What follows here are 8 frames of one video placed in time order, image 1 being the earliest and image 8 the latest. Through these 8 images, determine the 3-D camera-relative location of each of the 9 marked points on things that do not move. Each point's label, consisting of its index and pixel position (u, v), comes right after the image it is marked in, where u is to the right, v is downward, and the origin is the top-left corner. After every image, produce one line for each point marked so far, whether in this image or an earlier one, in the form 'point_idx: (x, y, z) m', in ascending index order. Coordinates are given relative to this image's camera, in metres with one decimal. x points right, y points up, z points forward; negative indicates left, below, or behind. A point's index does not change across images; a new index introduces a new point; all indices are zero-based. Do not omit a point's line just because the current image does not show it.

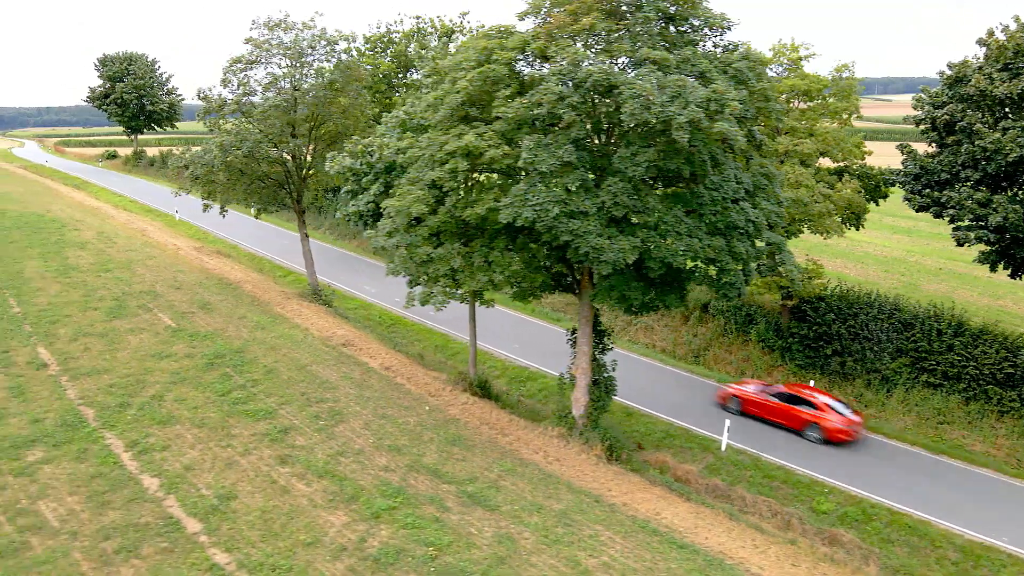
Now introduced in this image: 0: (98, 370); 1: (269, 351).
0: (-6.9, -1.4, +14.5) m
1: (-4.4, -1.2, +16.0) m
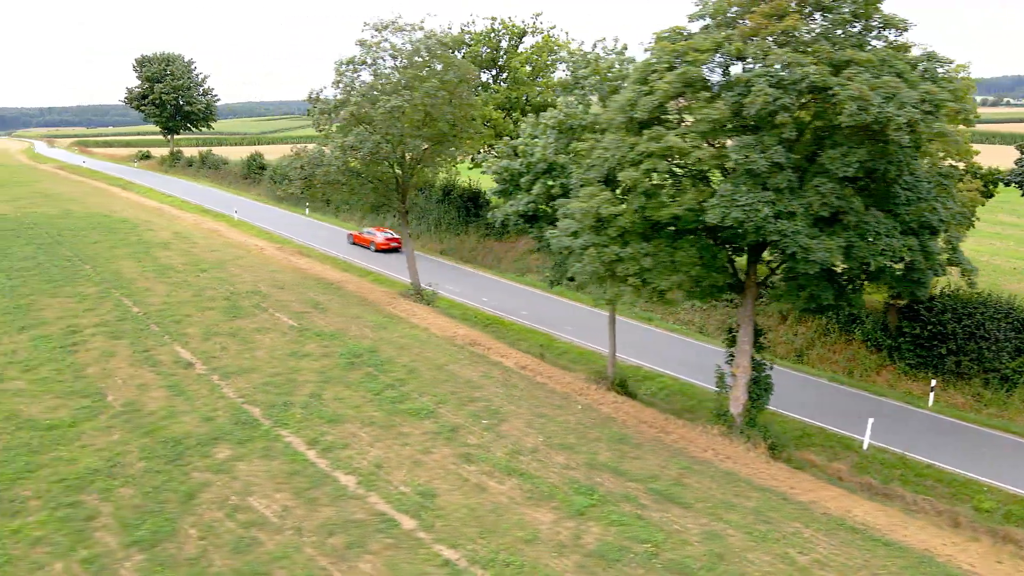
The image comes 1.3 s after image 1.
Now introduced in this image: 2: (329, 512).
0: (-4.5, -1.4, +14.7) m
1: (-2.0, -1.2, +16.1) m
2: (-2.1, -2.6, +9.9) m
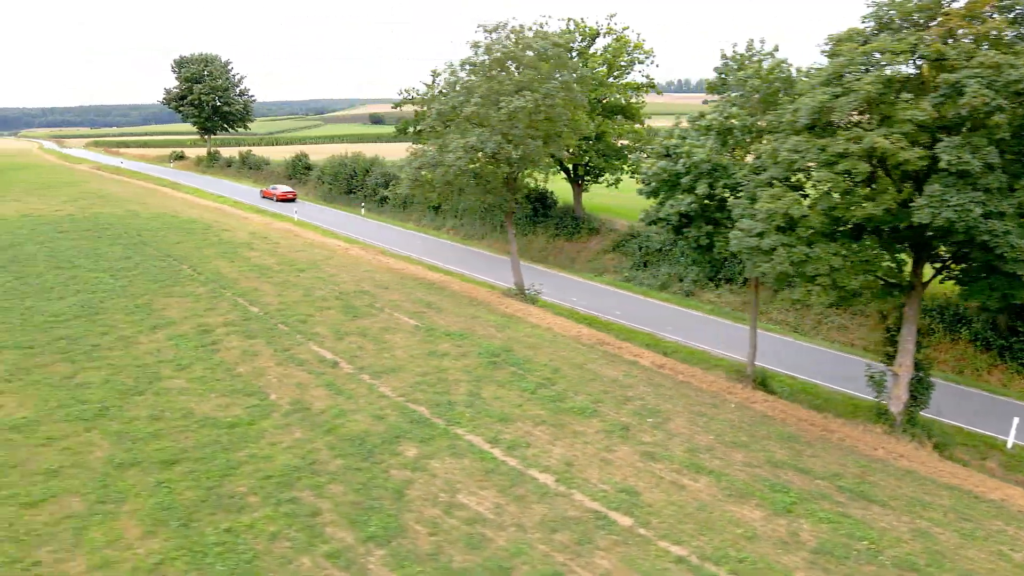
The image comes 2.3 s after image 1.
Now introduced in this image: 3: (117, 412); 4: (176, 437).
0: (-2.0, -1.4, +14.8) m
1: (+0.5, -1.2, +16.3) m
2: (+0.4, -2.6, +10.0) m
3: (-5.7, -1.8, +12.6) m
4: (-4.5, -2.0, +11.8) m
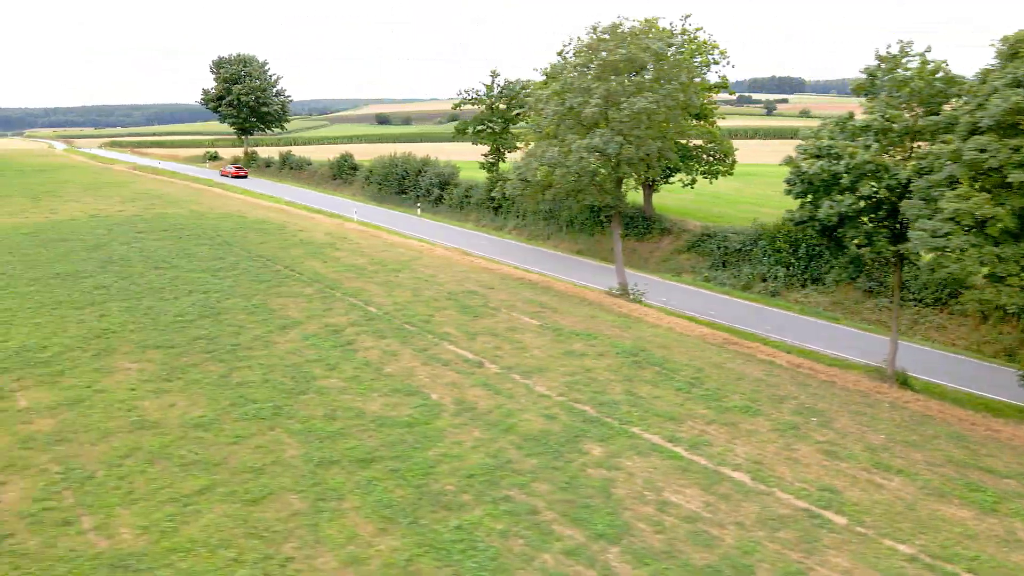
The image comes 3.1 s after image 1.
0: (+0.5, -1.4, +15.0) m
1: (+3.0, -1.2, +16.3) m
2: (+2.8, -2.6, +10.1) m
3: (-3.2, -1.8, +12.8) m
4: (-2.1, -2.0, +11.9) m
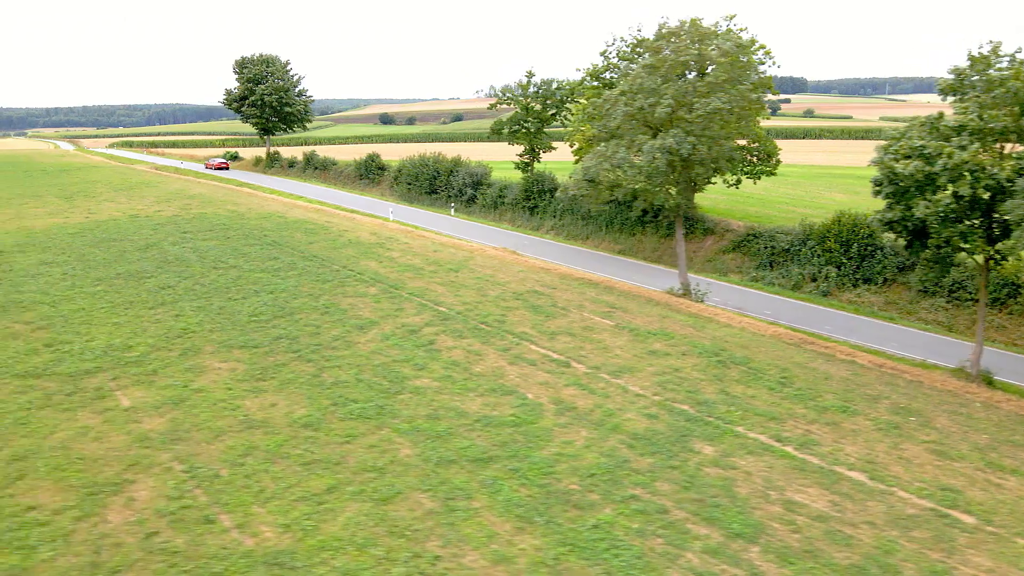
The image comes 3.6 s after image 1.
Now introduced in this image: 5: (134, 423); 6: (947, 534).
0: (+2.0, -1.4, +15.0) m
1: (+4.5, -1.2, +16.4) m
2: (+4.3, -2.6, +10.2) m
3: (-1.7, -1.8, +12.8) m
4: (-0.6, -2.0, +12.0) m
5: (-5.3, -1.9, +12.2) m
6: (+4.8, -2.7, +9.6) m
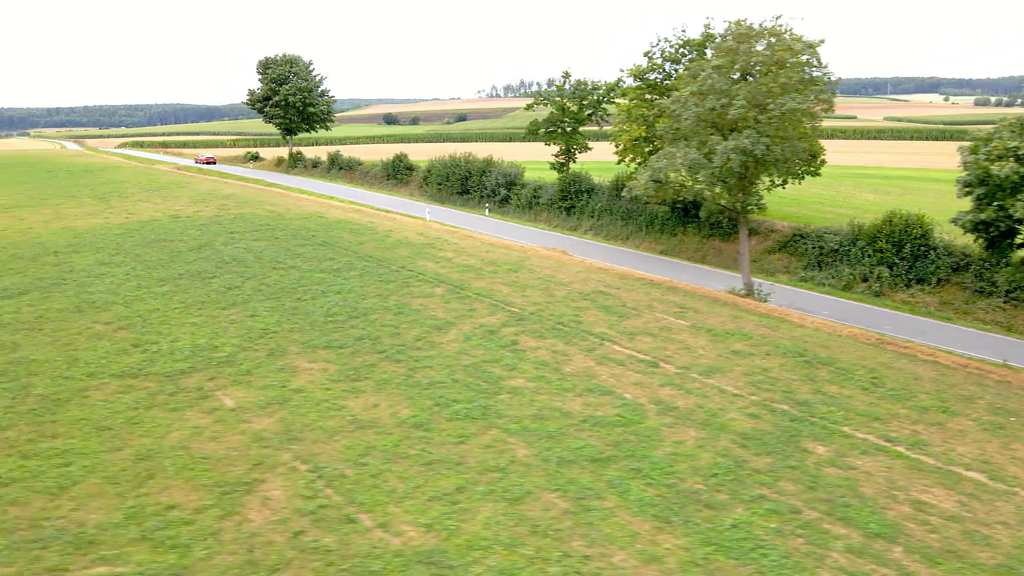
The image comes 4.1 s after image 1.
0: (+3.5, -1.4, +15.0) m
1: (+6.0, -1.2, +16.4) m
2: (+5.8, -2.6, +10.2) m
3: (-0.2, -1.8, +12.9) m
4: (+0.9, -2.0, +12.0) m
5: (-3.8, -1.9, +12.3) m
6: (+6.3, -2.7, +9.6) m
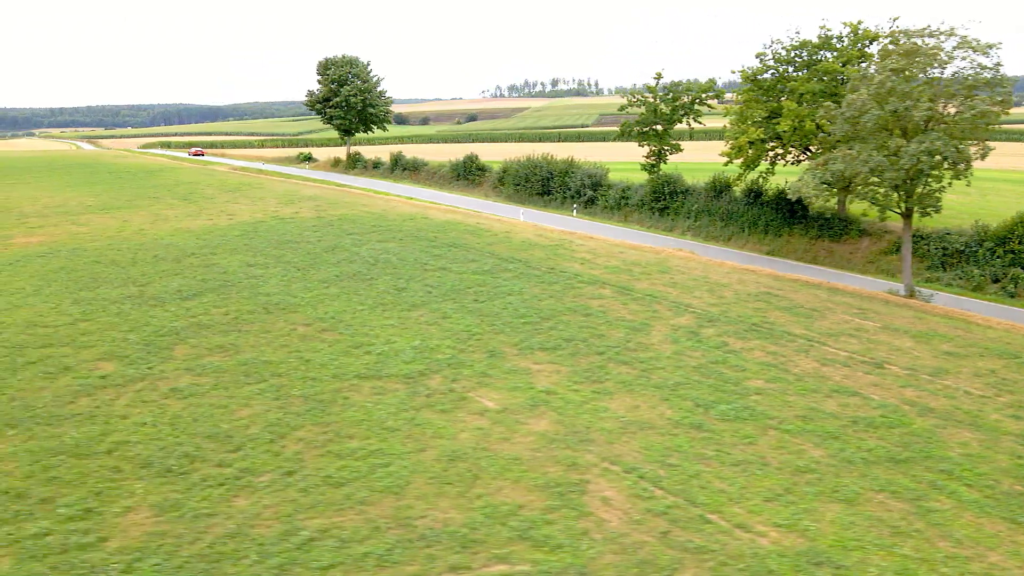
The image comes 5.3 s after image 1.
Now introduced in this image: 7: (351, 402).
0: (+7.5, -1.4, +15.1) m
1: (+10.0, -1.2, +16.4) m
2: (+9.7, -2.6, +10.2) m
3: (+3.7, -1.9, +13.0) m
4: (+4.8, -2.1, +12.1) m
5: (+0.1, -1.9, +12.4) m
6: (+10.1, -2.7, +9.6) m
7: (-2.4, -1.7, +13.1) m
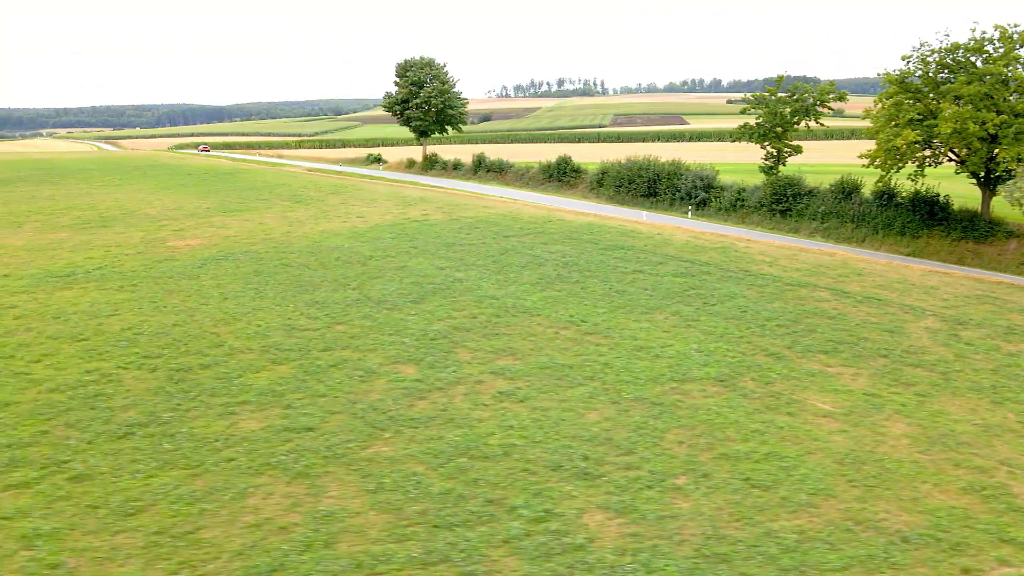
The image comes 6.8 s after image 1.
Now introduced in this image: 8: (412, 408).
0: (+12.6, -1.5, +15.1) m
1: (+15.2, -1.3, +16.4) m
2: (+14.8, -2.7, +10.2) m
3: (+8.8, -1.9, +13.1) m
4: (+10.0, -2.1, +12.2) m
5: (+5.3, -2.0, +12.5) m
6: (+15.2, -2.8, +9.6) m
7: (+2.7, -1.8, +13.3) m
8: (-1.6, -1.8, +13.3) m
